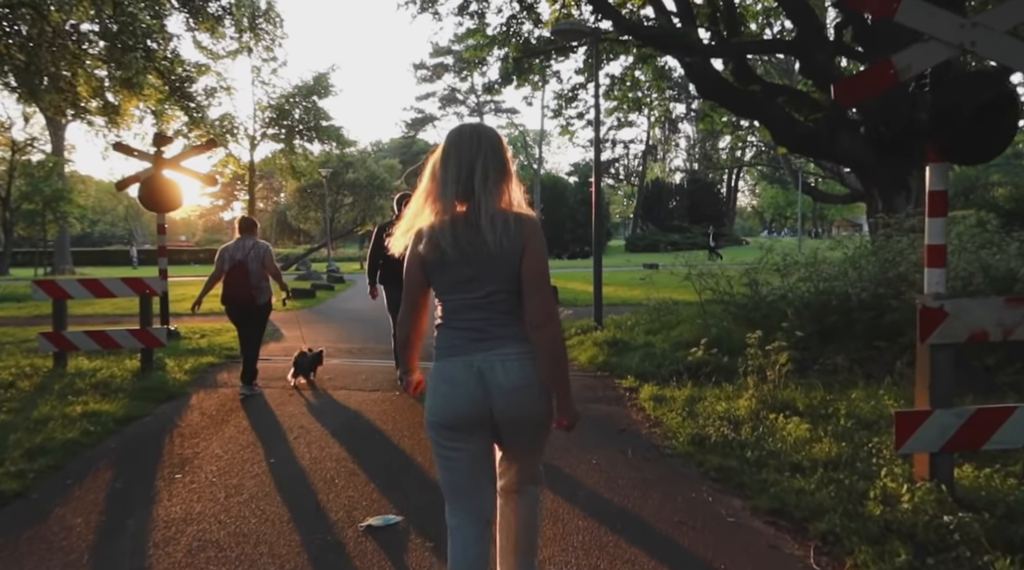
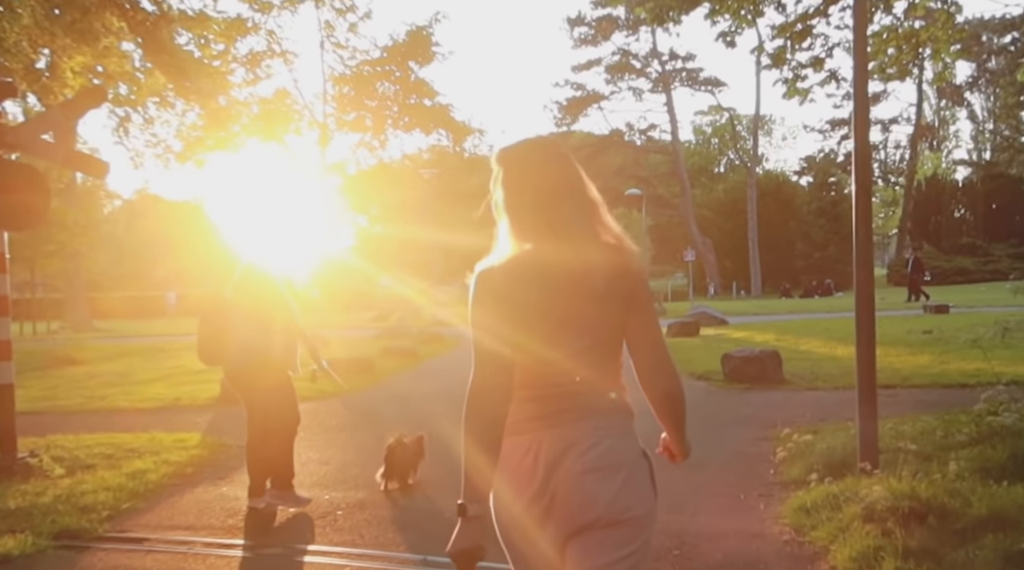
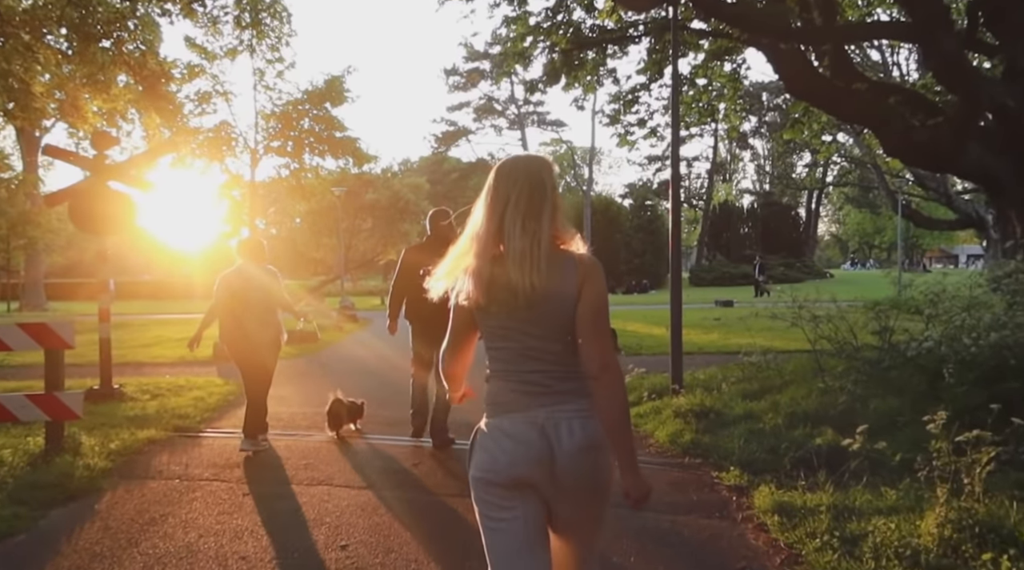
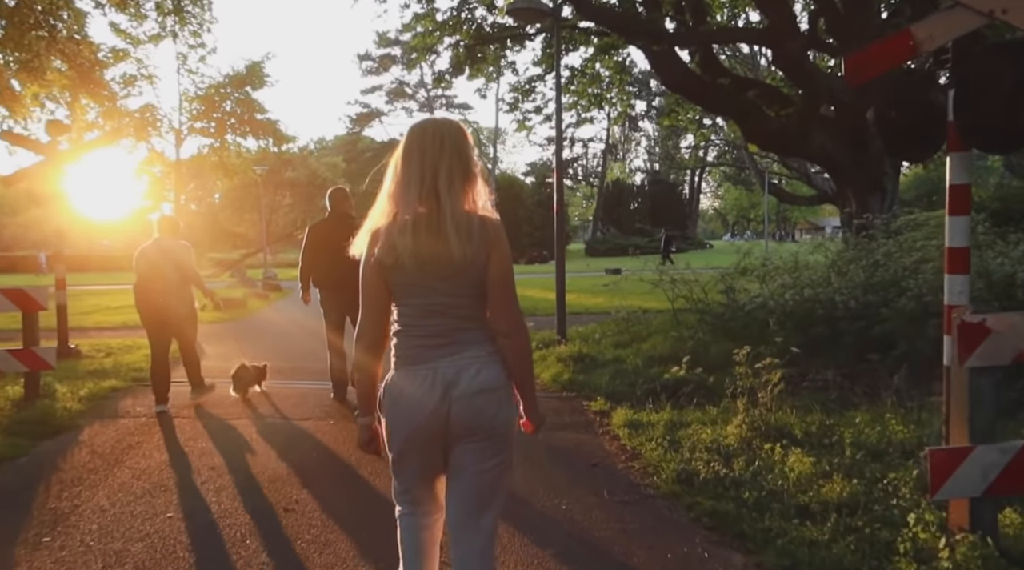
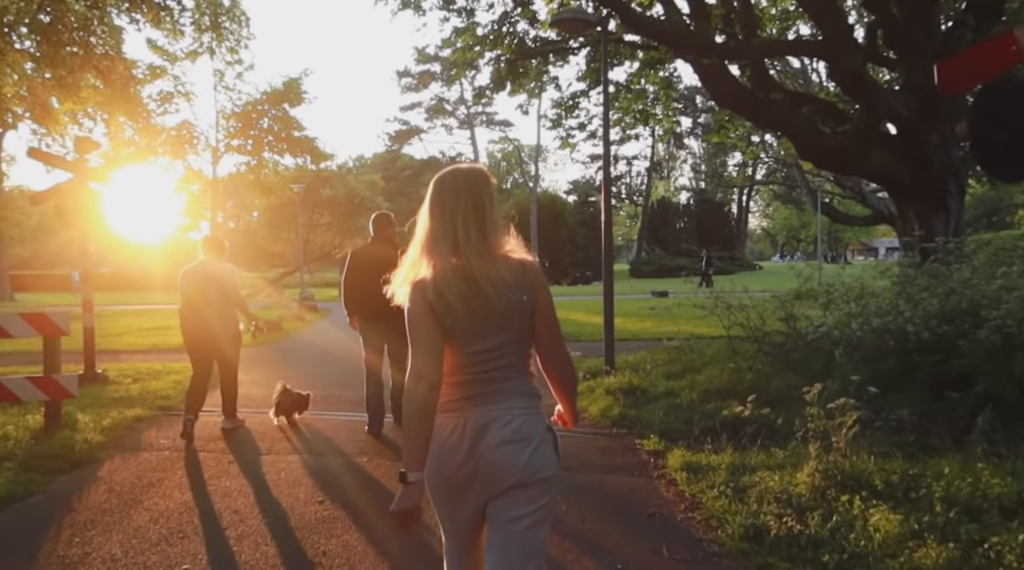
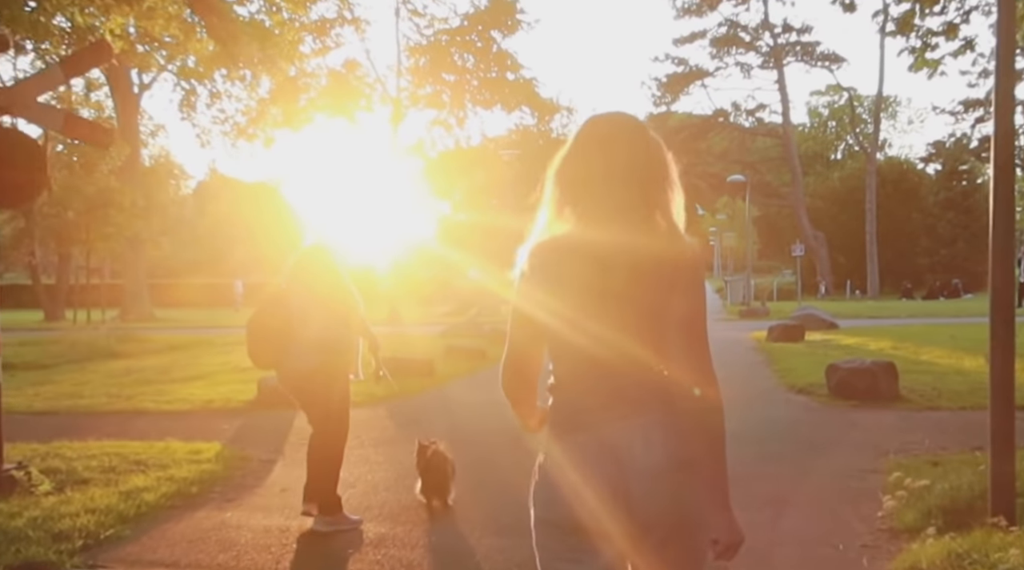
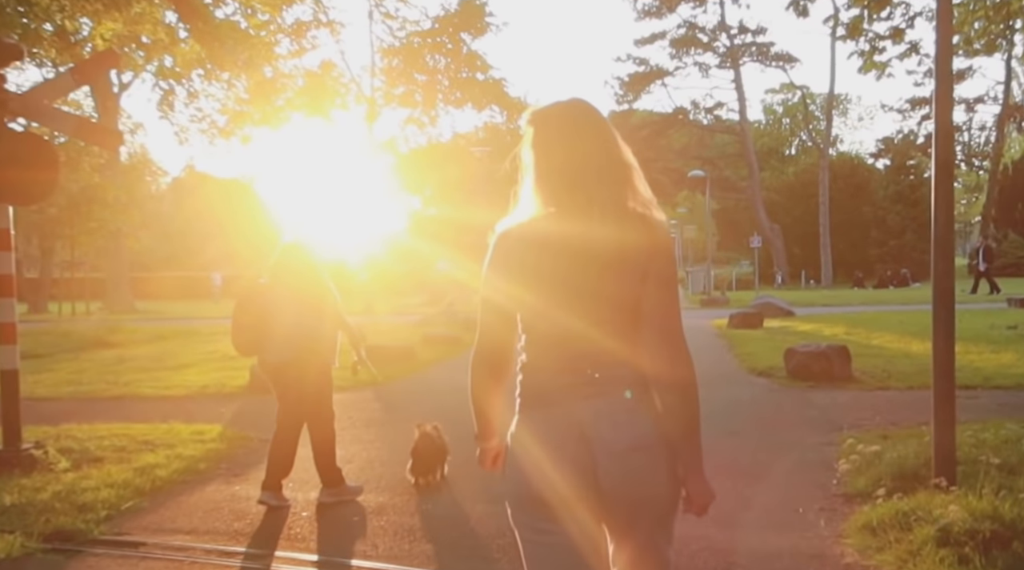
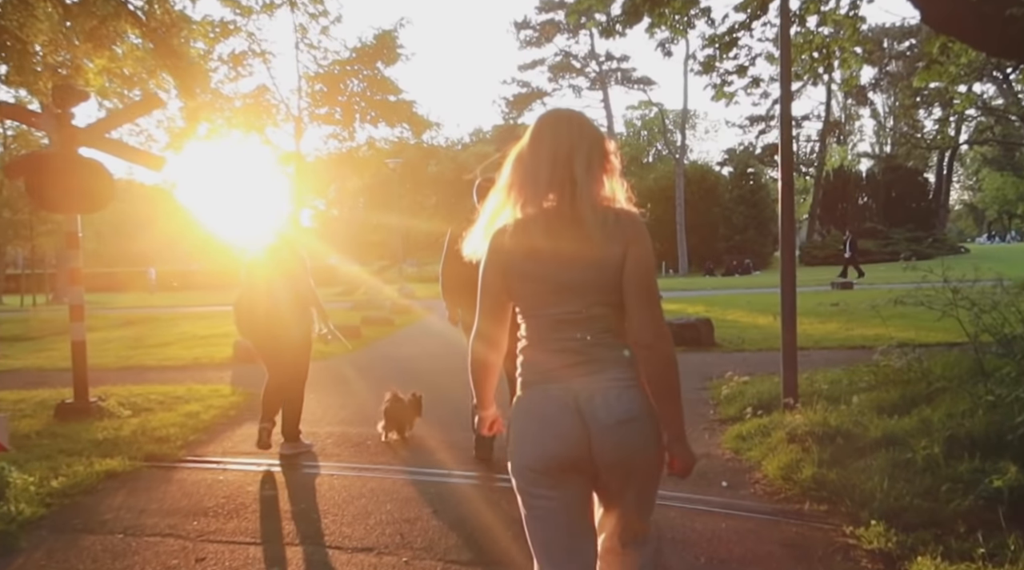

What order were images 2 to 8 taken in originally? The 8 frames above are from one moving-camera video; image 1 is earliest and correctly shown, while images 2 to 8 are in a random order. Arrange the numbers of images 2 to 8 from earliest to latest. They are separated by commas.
4, 5, 3, 8, 2, 7, 6
